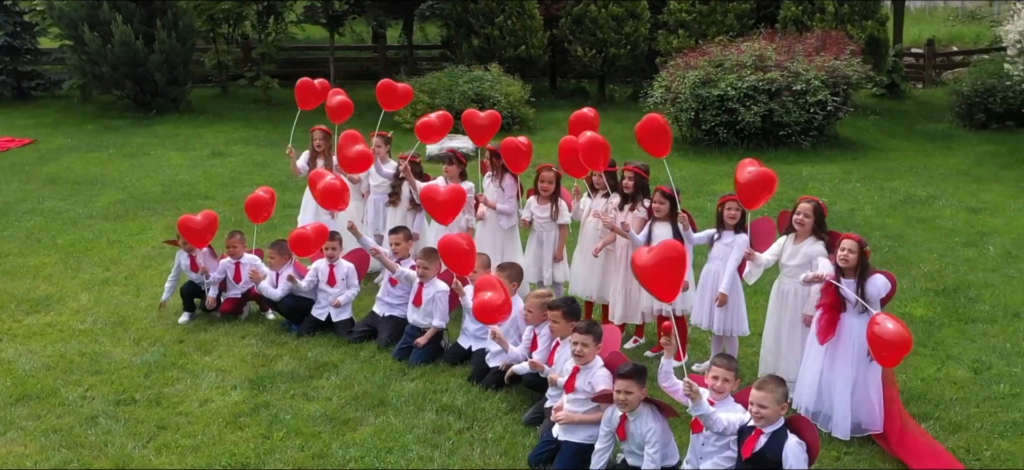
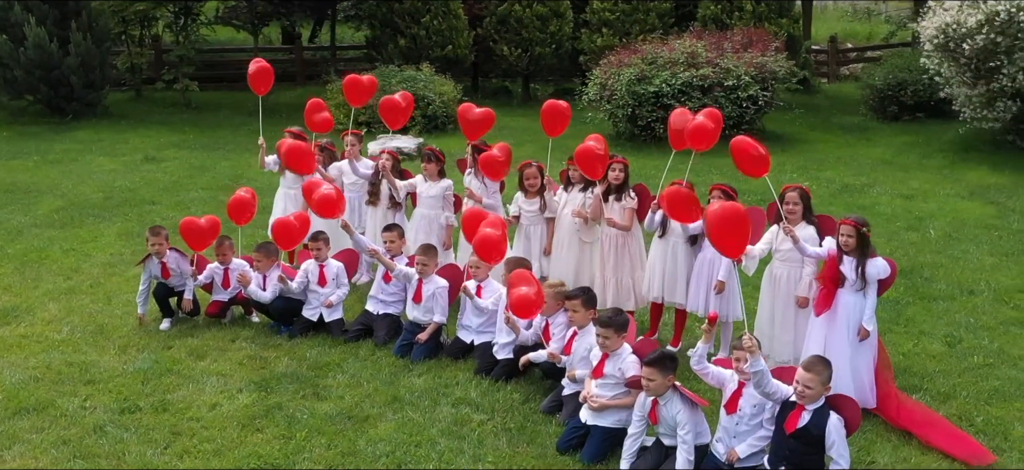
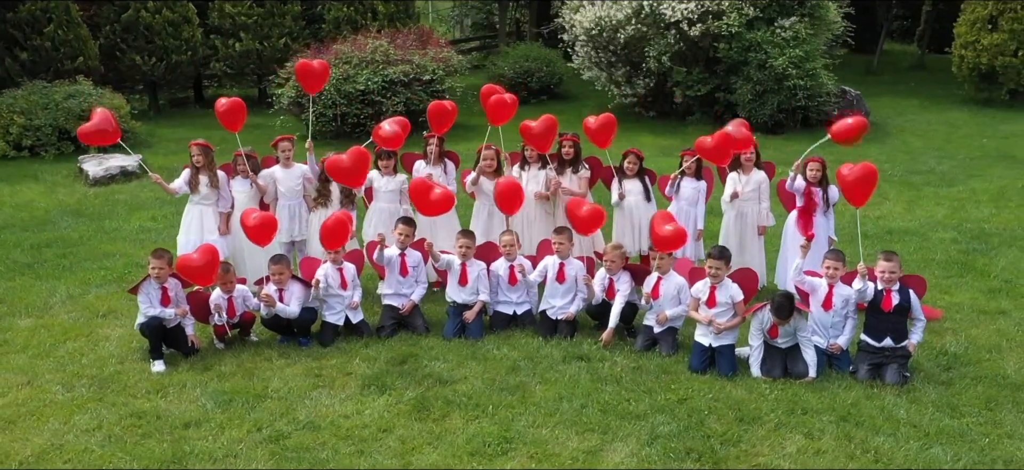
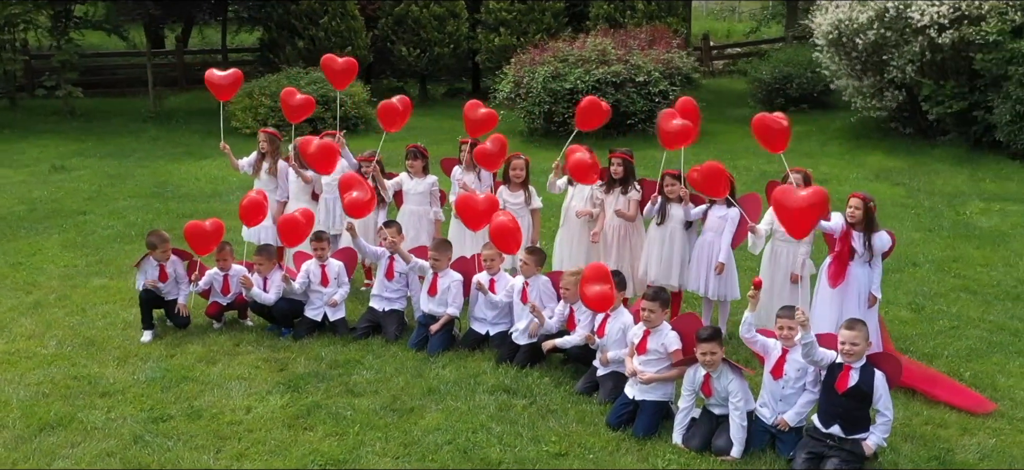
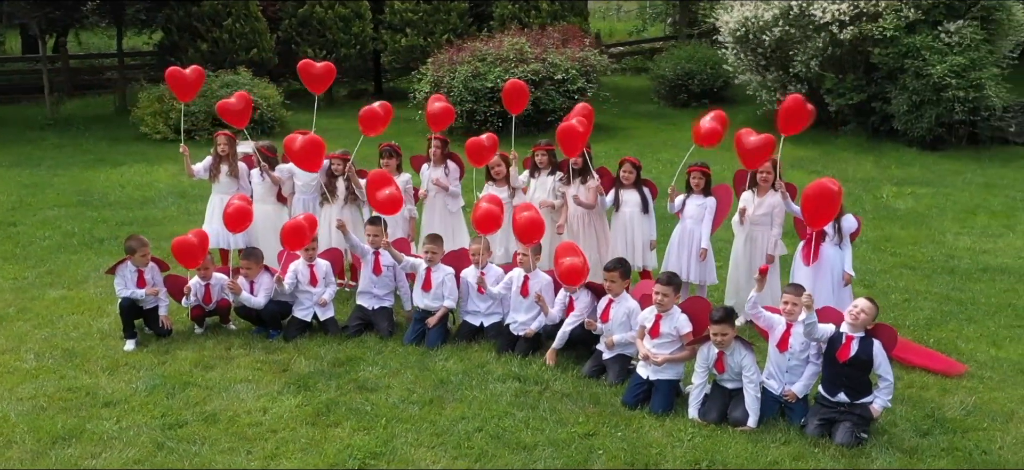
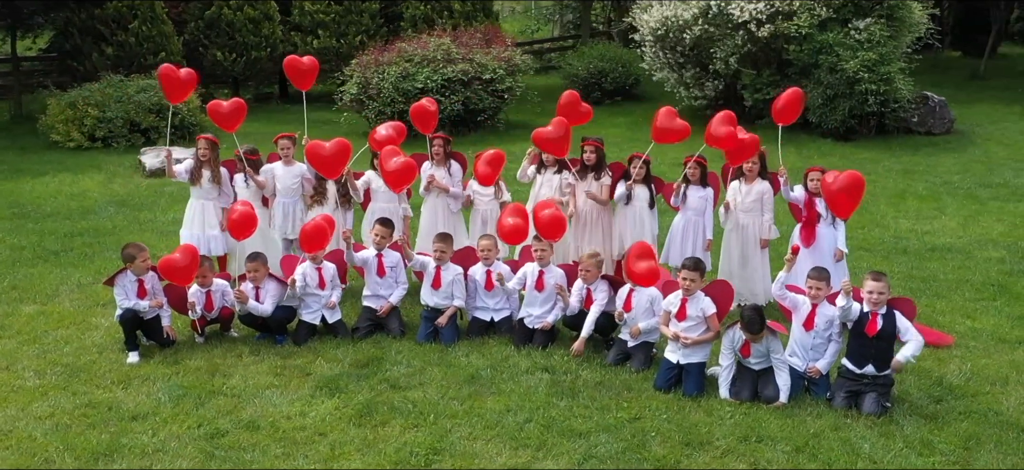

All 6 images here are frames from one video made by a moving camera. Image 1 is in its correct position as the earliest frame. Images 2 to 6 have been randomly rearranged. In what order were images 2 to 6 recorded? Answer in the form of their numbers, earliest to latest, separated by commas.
2, 4, 5, 6, 3
